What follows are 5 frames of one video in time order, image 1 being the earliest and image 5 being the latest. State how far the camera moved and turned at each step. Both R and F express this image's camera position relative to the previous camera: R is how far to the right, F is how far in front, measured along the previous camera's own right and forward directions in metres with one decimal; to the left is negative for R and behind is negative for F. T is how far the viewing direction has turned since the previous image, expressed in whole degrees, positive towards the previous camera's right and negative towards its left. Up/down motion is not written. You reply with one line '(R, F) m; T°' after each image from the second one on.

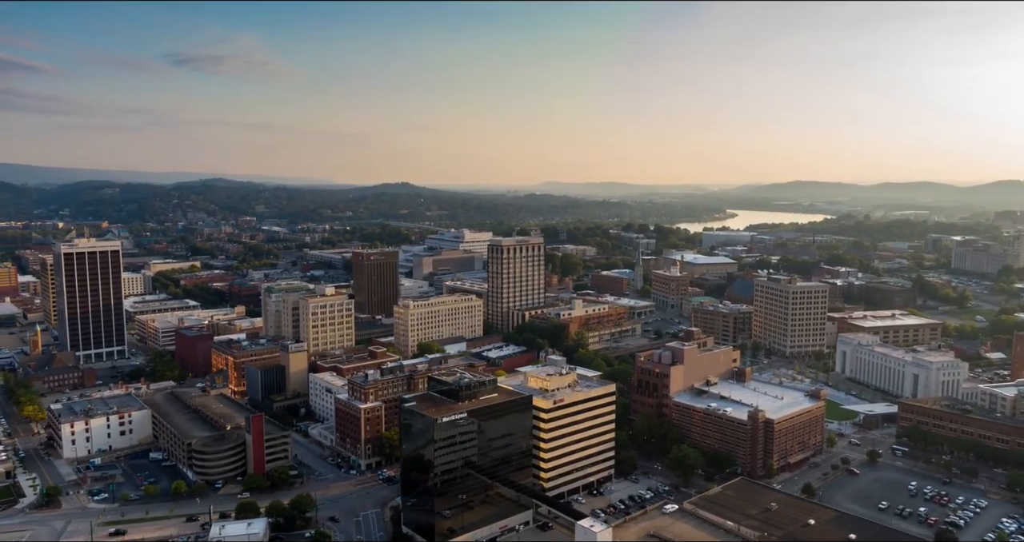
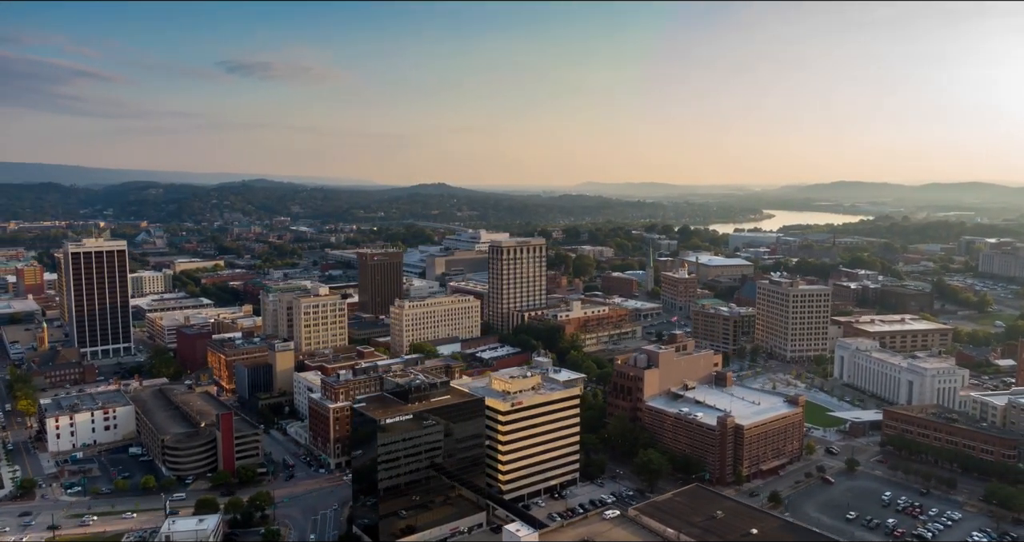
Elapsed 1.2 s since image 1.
(+3.6, +0.2) m; -3°
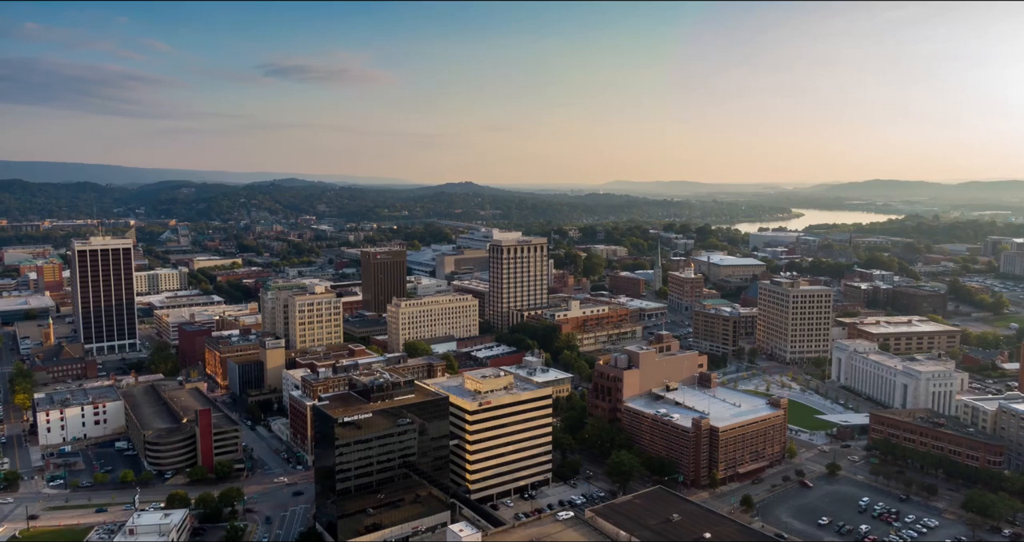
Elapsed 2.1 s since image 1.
(+2.8, +0.2) m; -2°
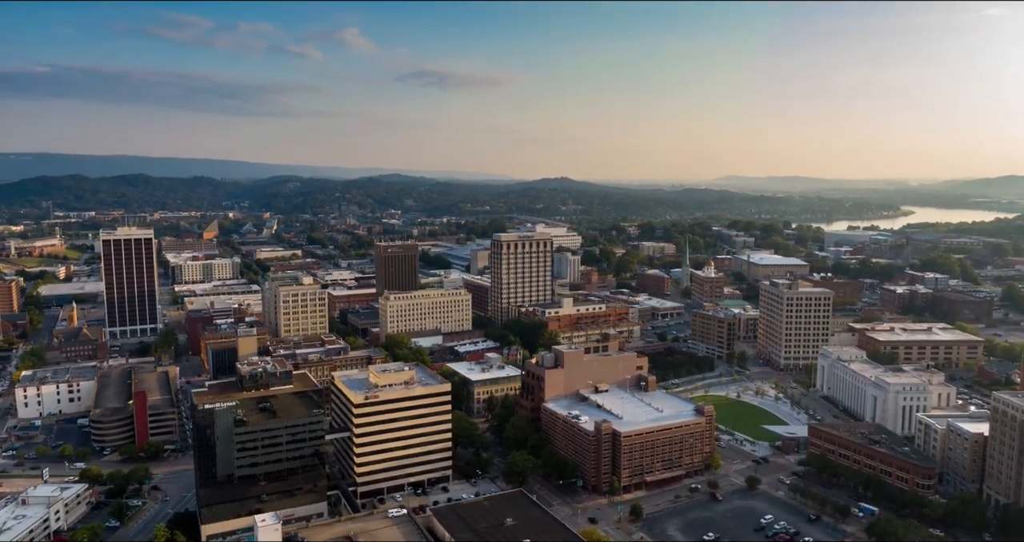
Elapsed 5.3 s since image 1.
(+9.7, +1.1) m; -8°
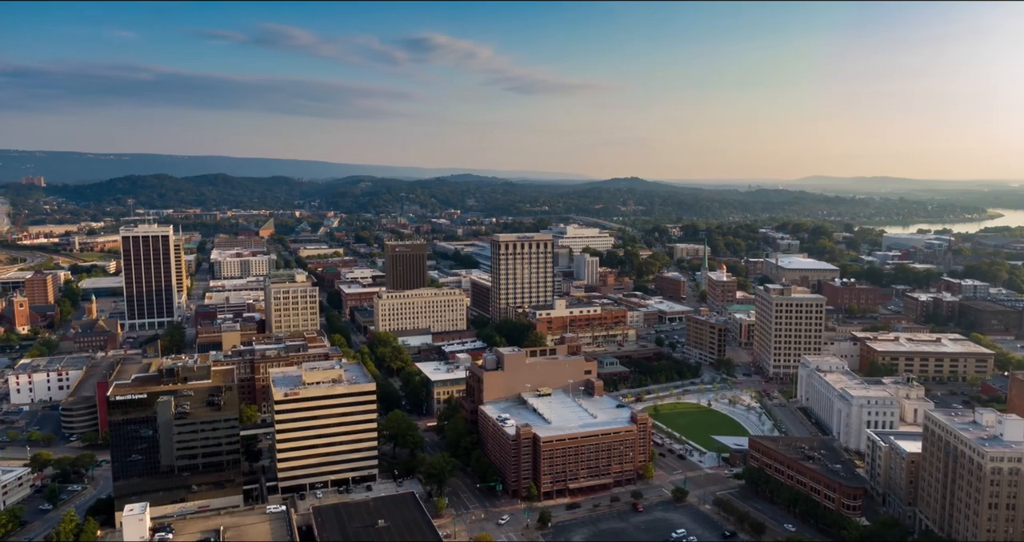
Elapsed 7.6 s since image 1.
(+7.1, +0.7) m; -6°
